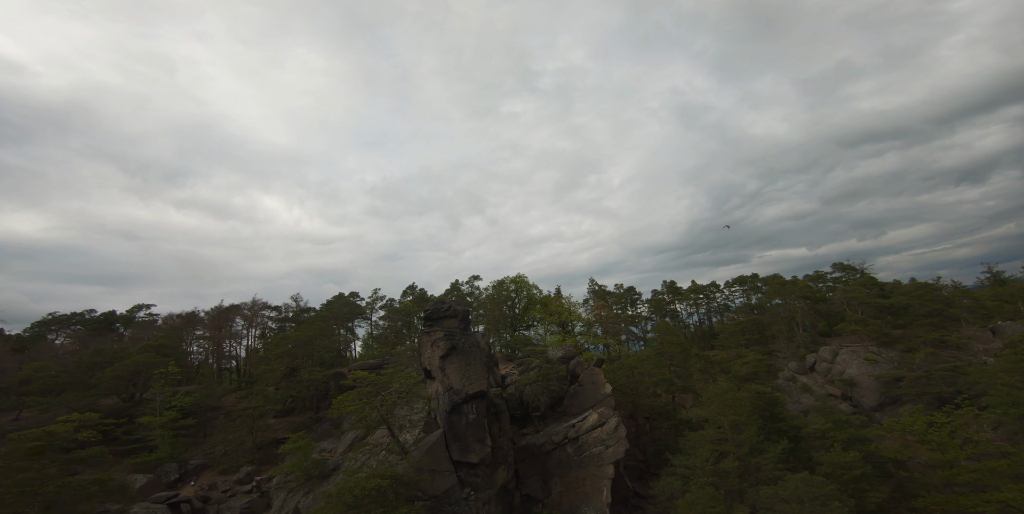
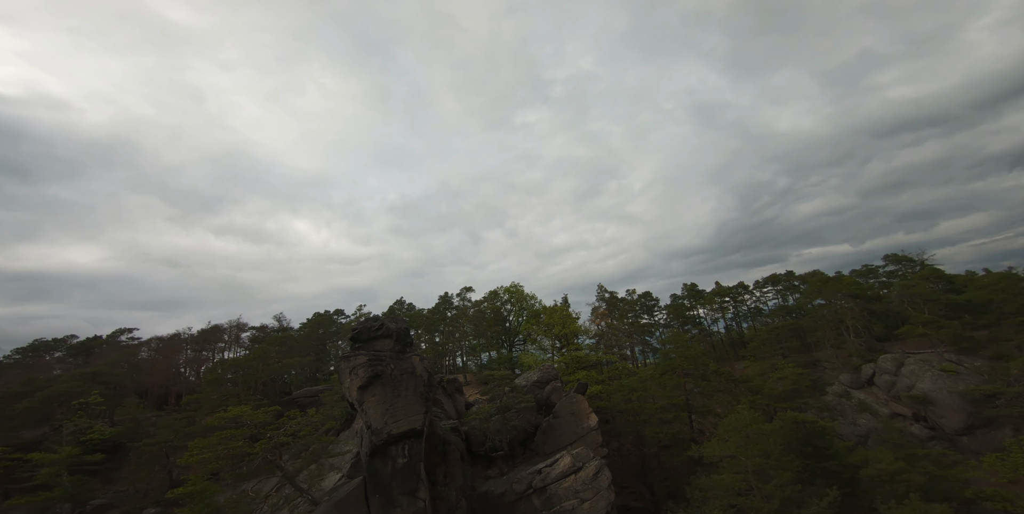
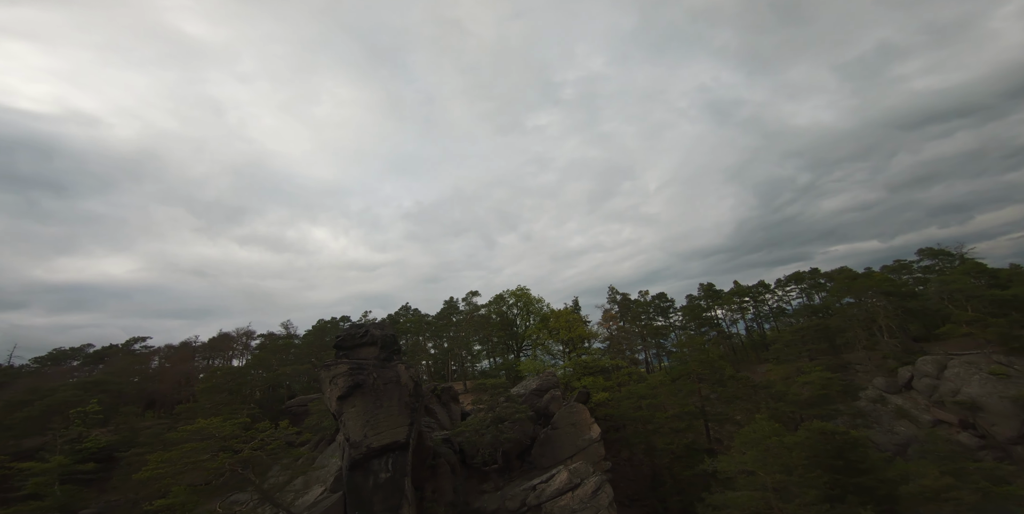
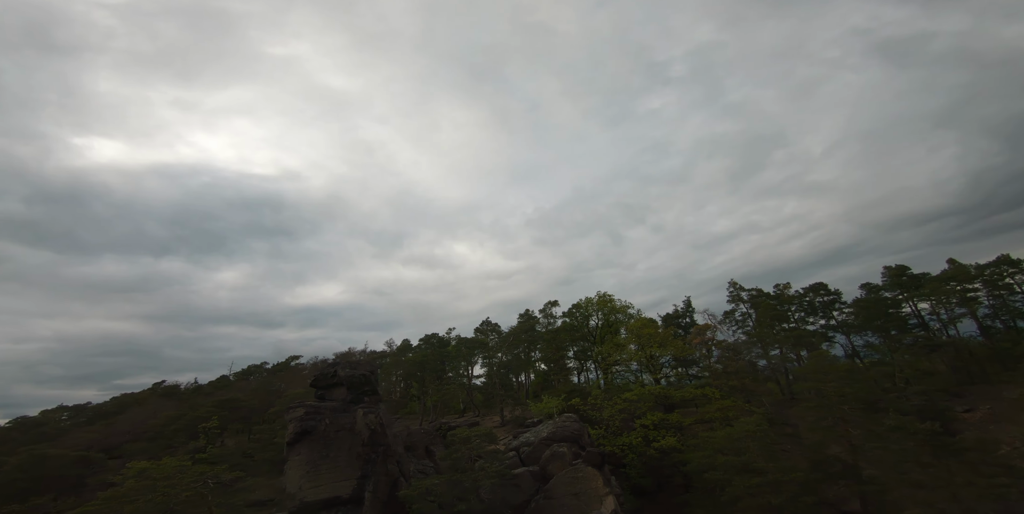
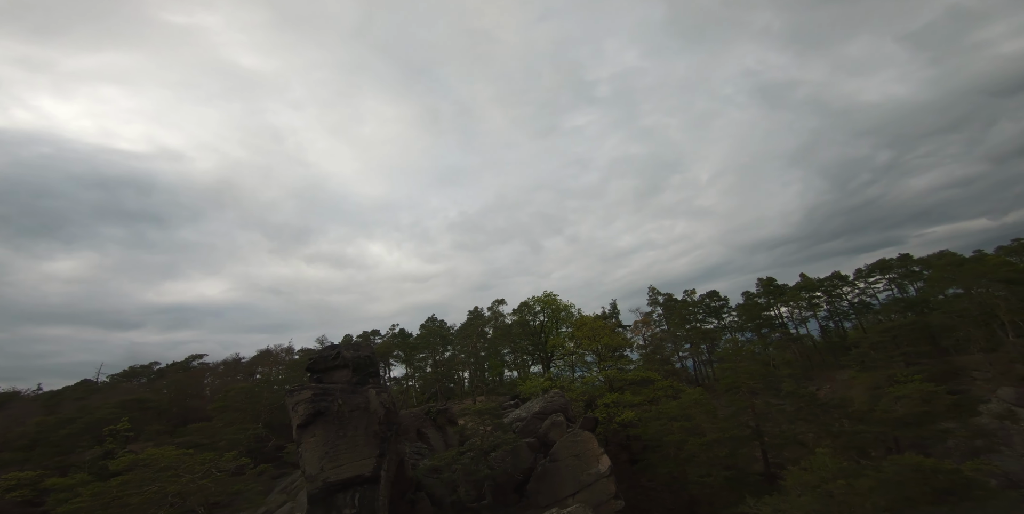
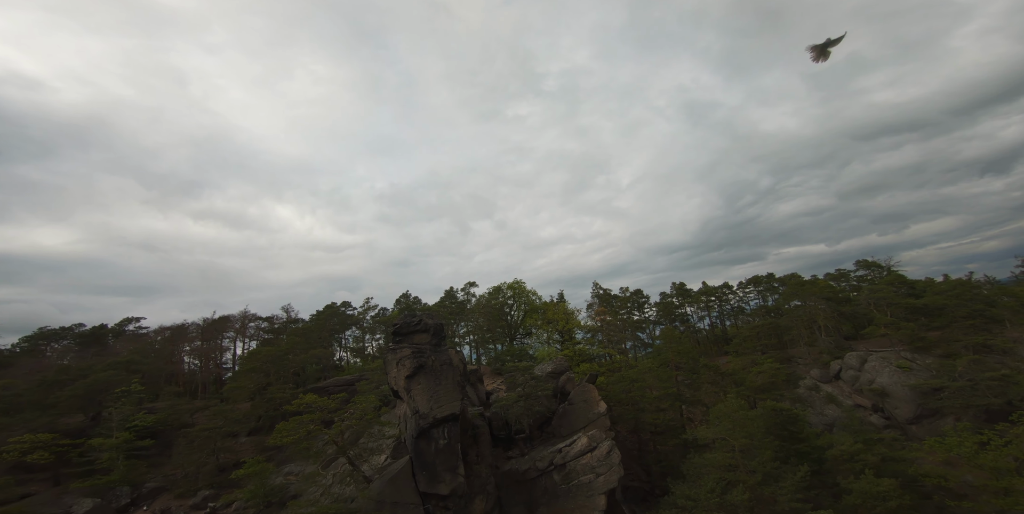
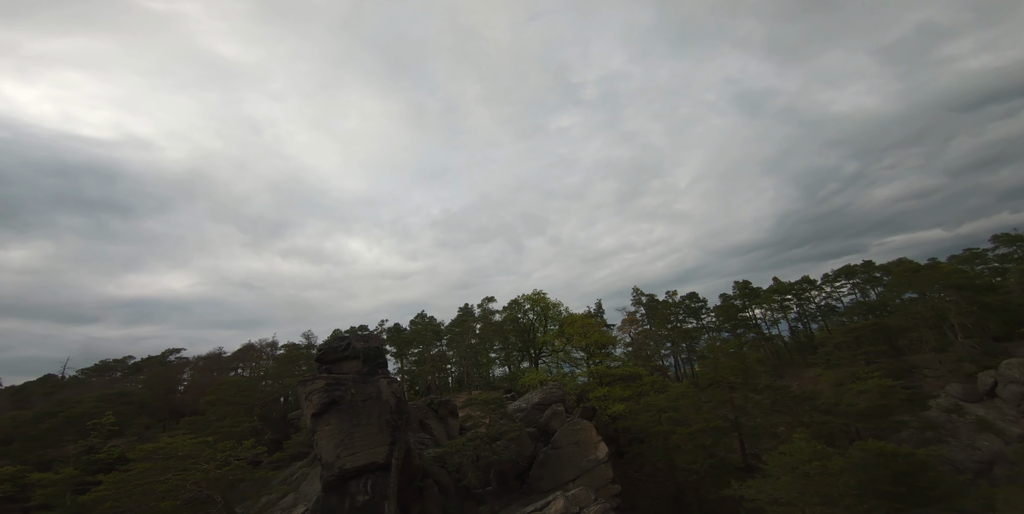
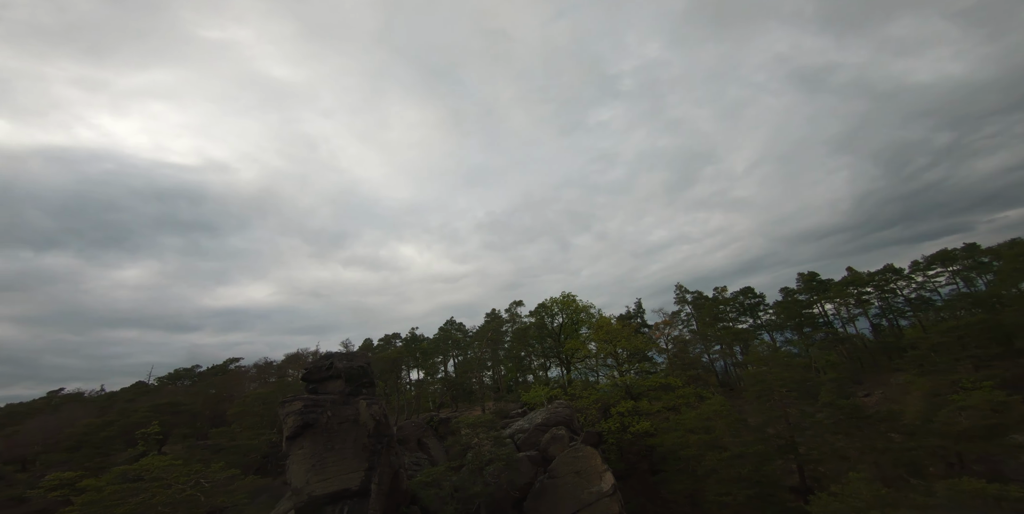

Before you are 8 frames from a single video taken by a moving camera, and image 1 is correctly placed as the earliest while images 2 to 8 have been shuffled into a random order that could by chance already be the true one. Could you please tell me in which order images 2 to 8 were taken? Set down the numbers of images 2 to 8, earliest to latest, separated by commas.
6, 2, 3, 7, 5, 8, 4
